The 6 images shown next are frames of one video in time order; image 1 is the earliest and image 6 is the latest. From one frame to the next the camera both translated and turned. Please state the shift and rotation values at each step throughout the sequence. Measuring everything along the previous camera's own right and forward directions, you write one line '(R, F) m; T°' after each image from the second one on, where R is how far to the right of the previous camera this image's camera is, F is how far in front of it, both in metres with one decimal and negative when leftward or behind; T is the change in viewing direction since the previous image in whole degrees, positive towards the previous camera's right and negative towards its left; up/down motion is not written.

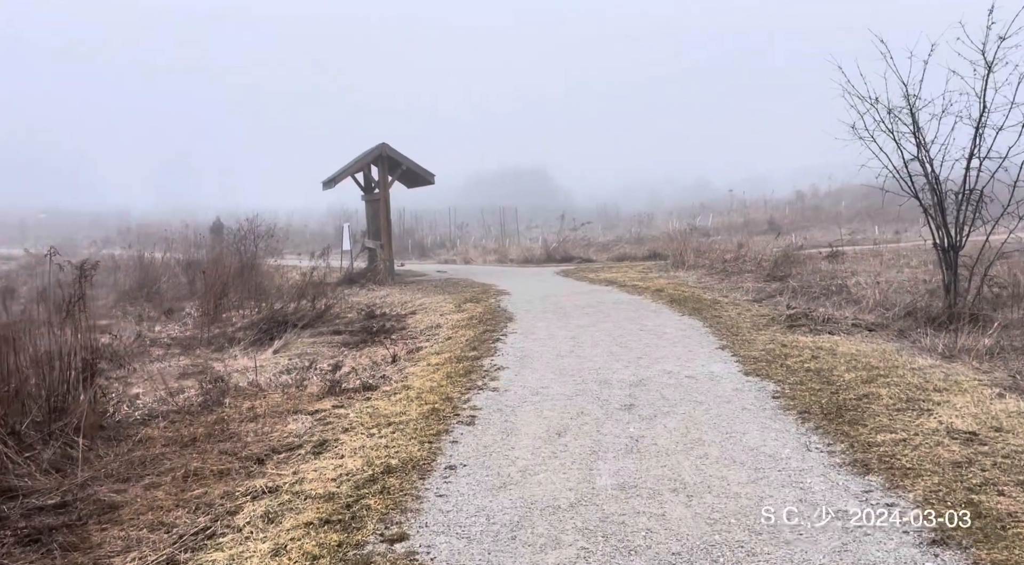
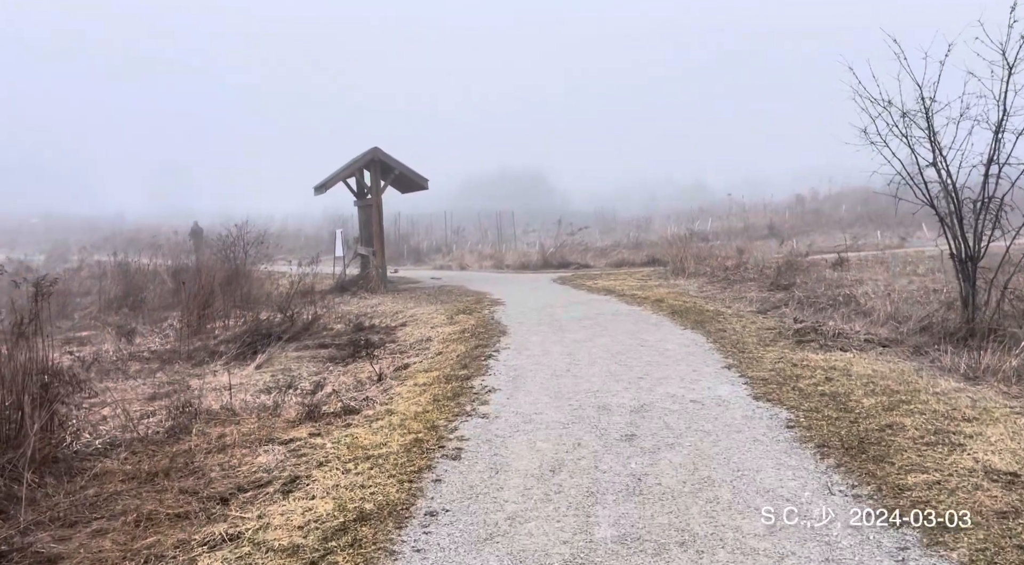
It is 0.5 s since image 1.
(0.0, +0.4) m; 0°
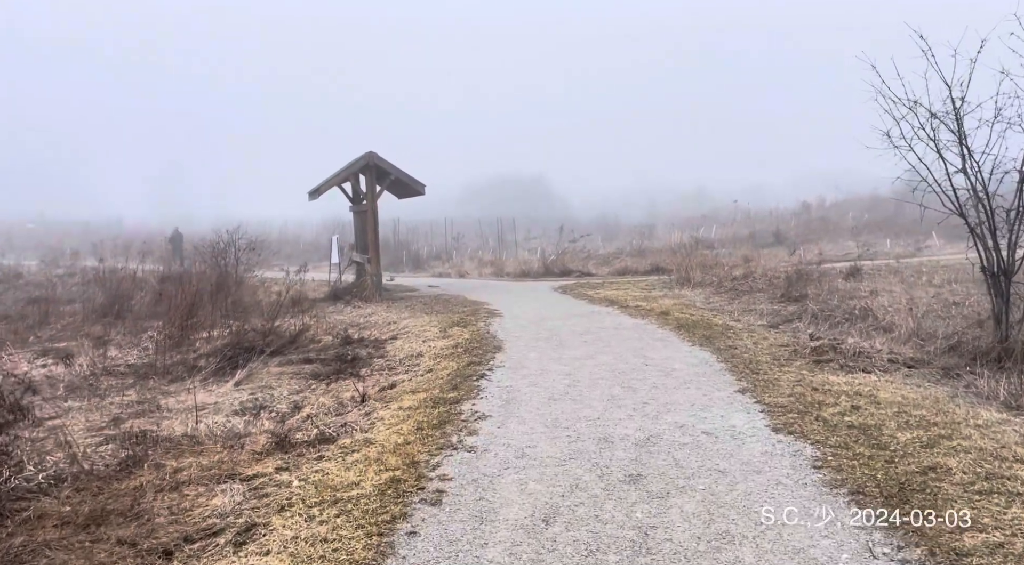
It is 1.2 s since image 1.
(+0.1, +0.5) m; 0°
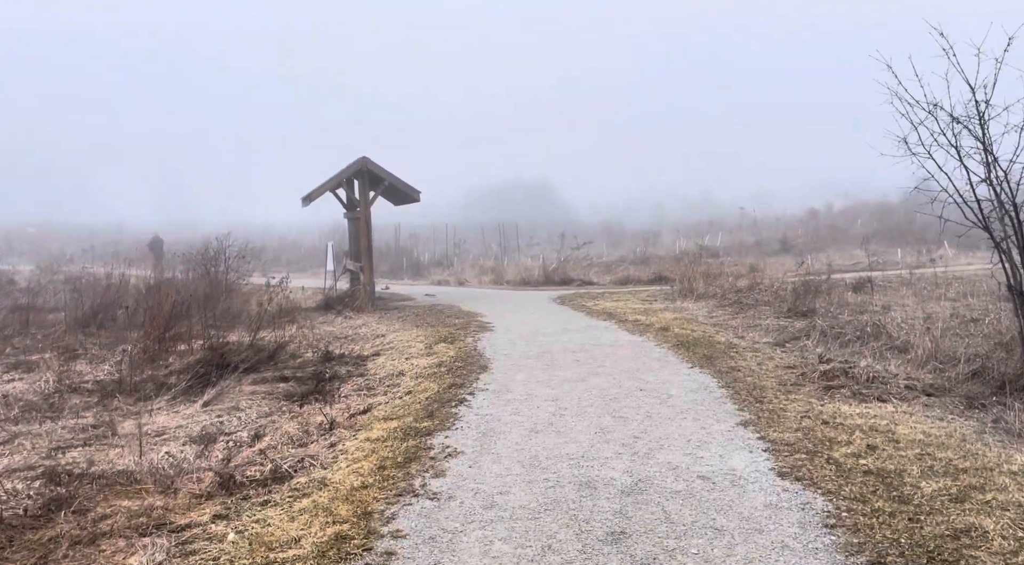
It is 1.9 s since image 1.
(+0.2, +0.5) m; -1°
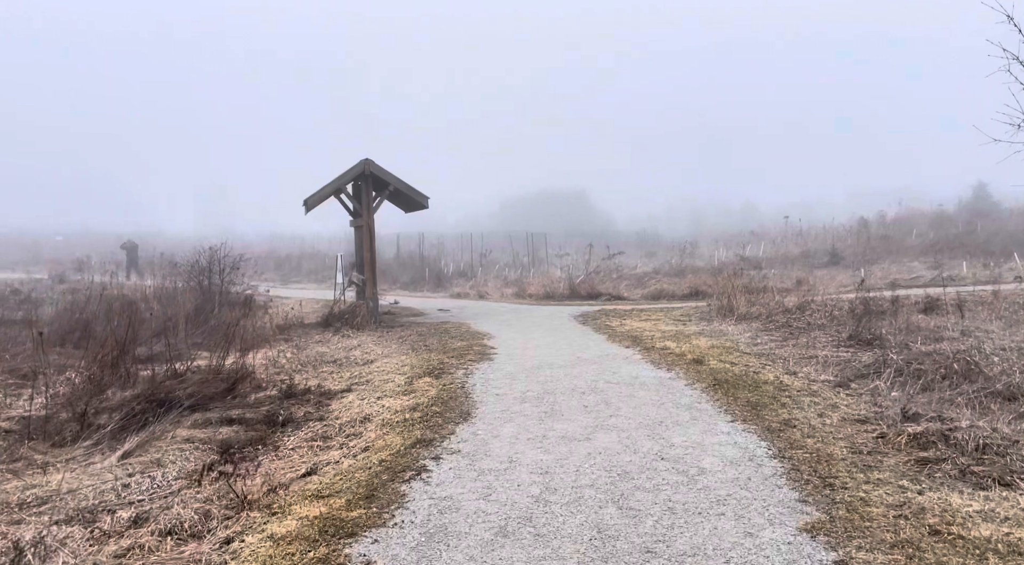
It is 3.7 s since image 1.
(+0.4, +1.6) m; -3°
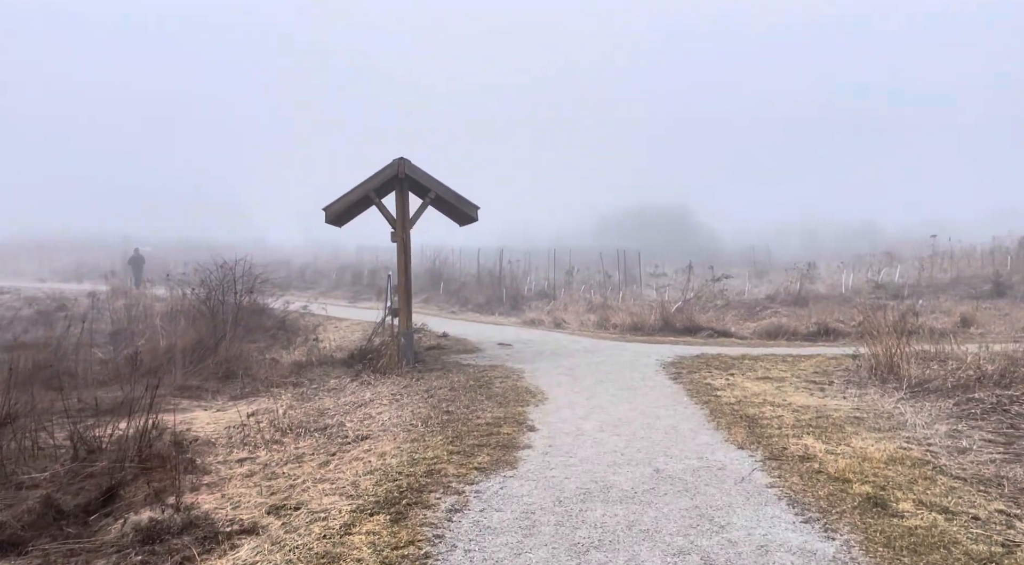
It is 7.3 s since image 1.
(+0.4, +3.3) m; -8°
